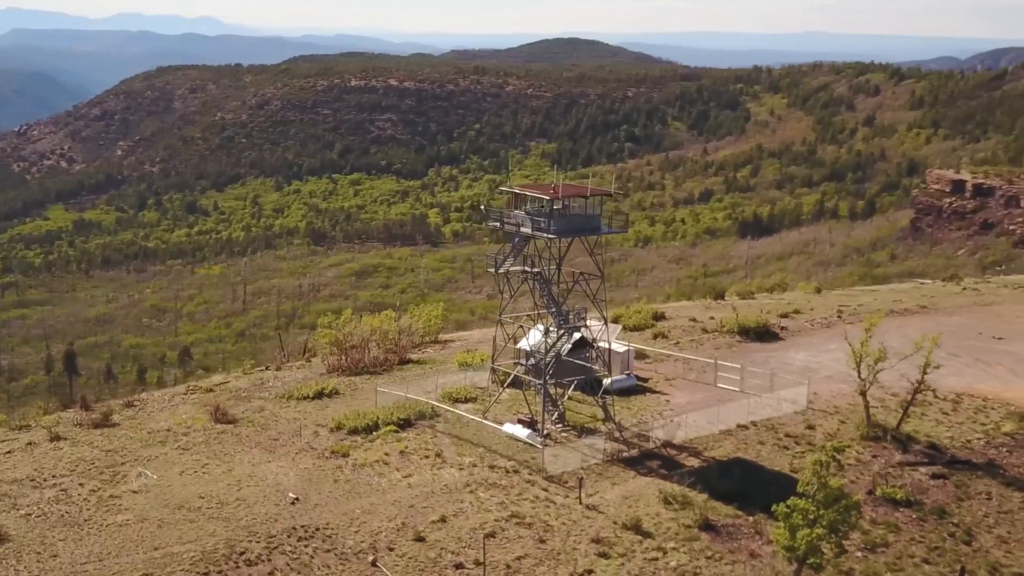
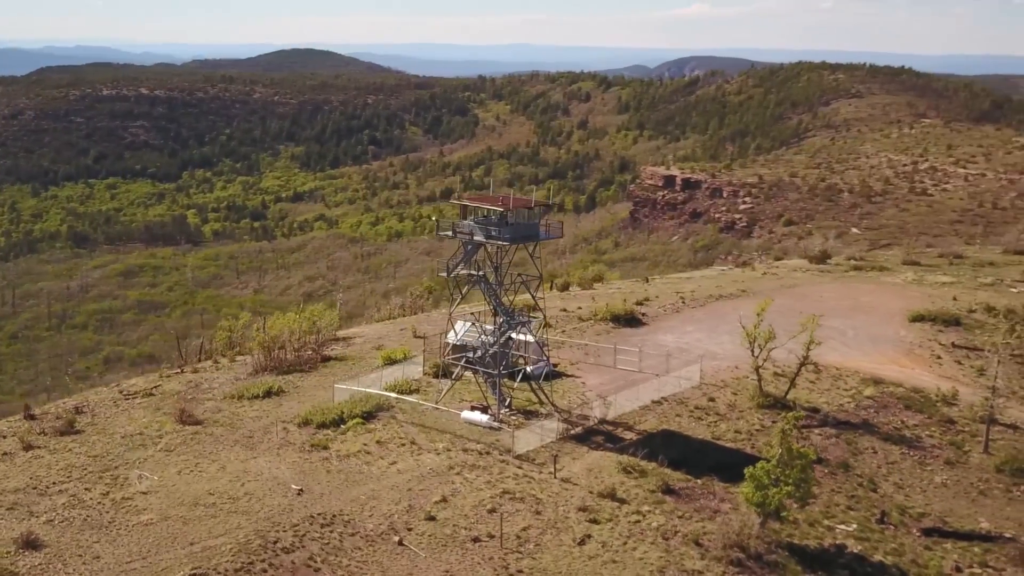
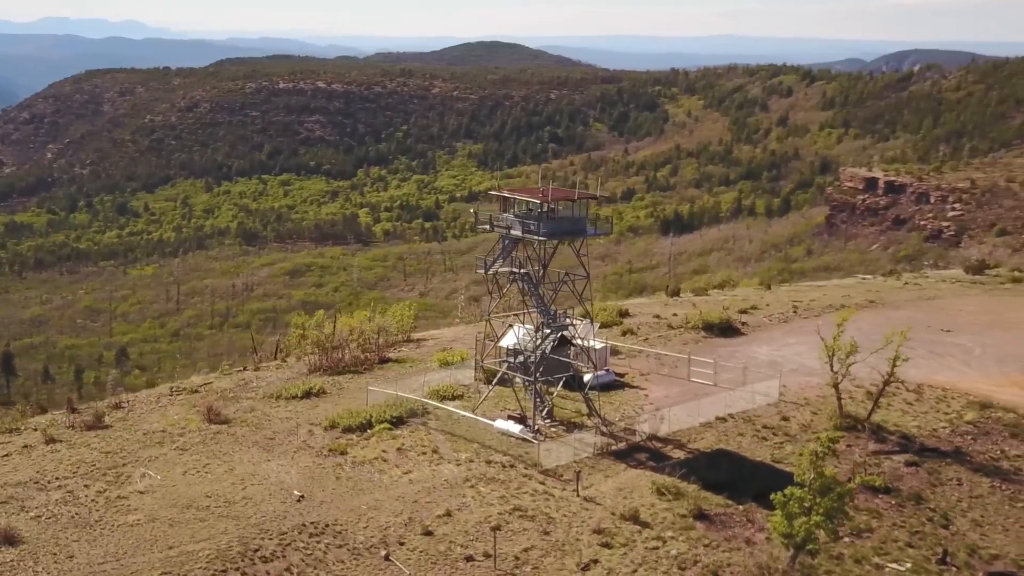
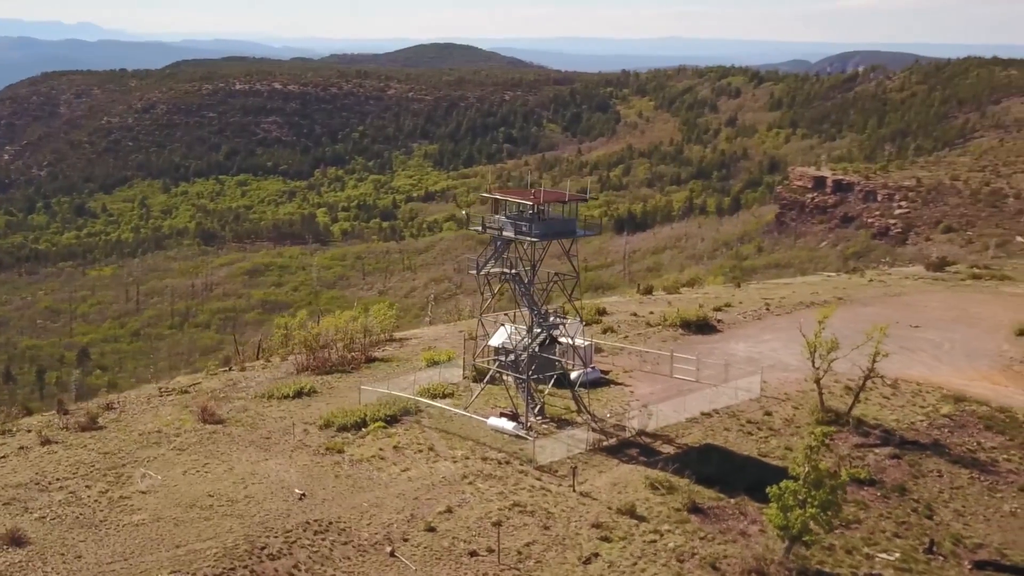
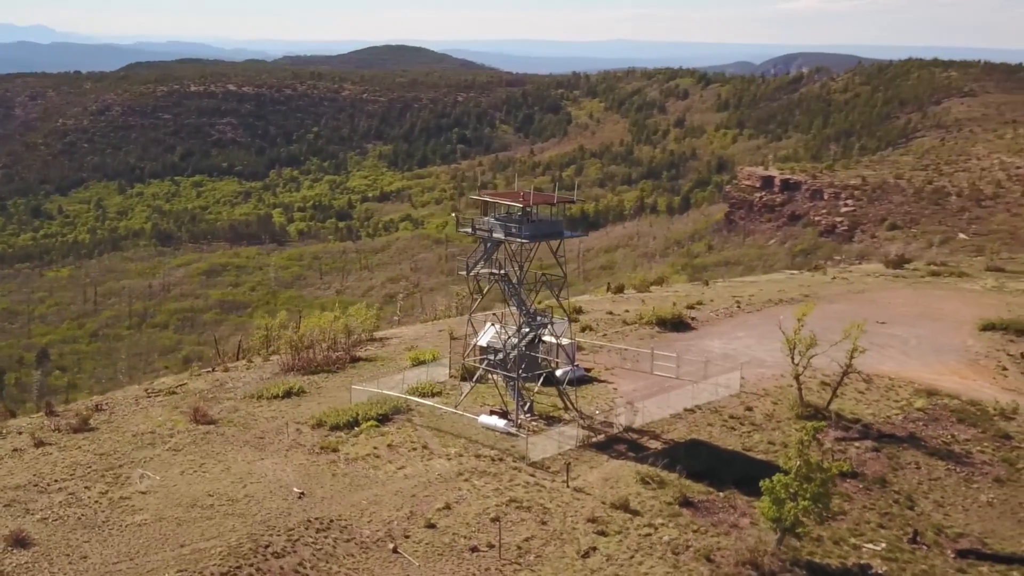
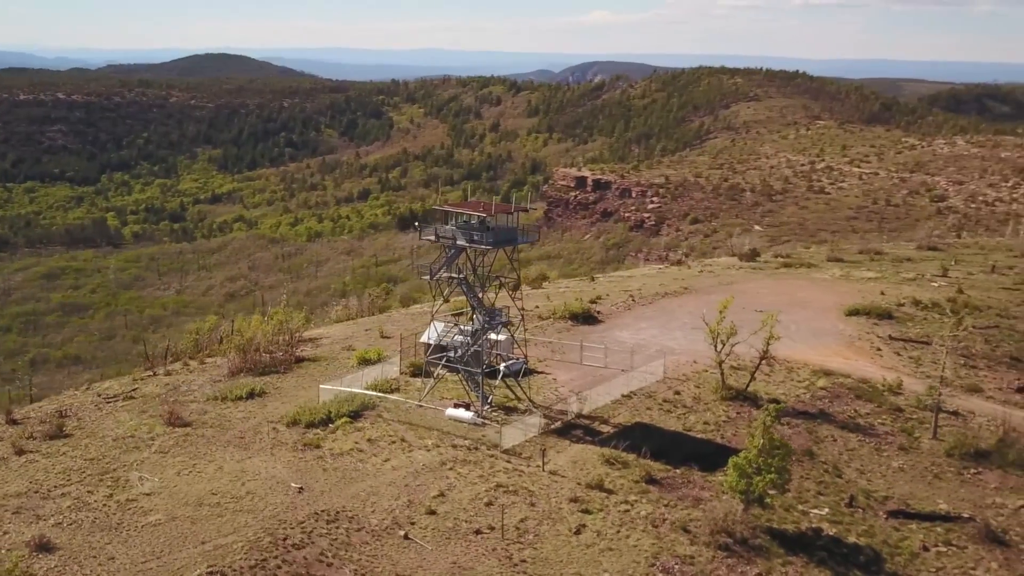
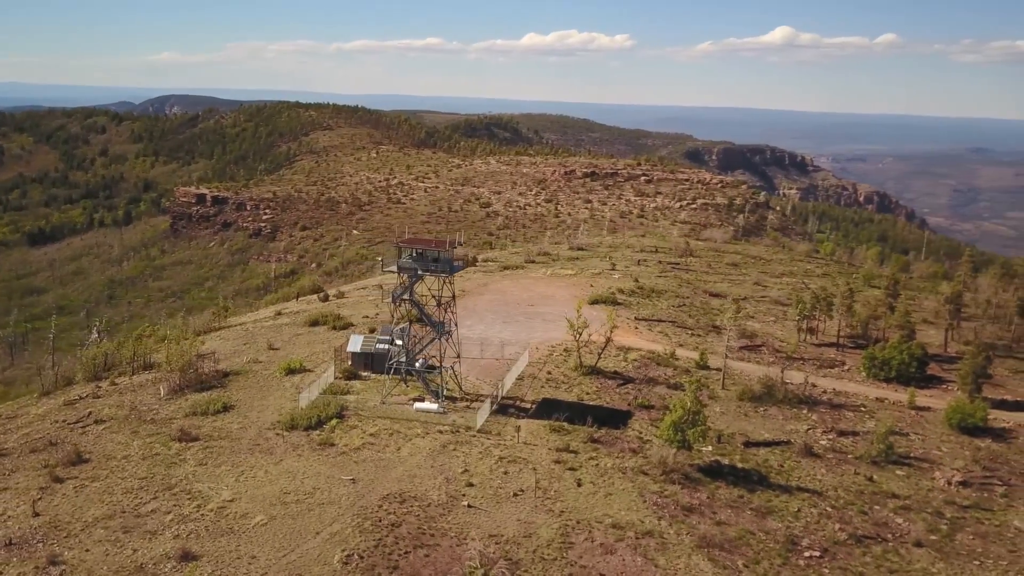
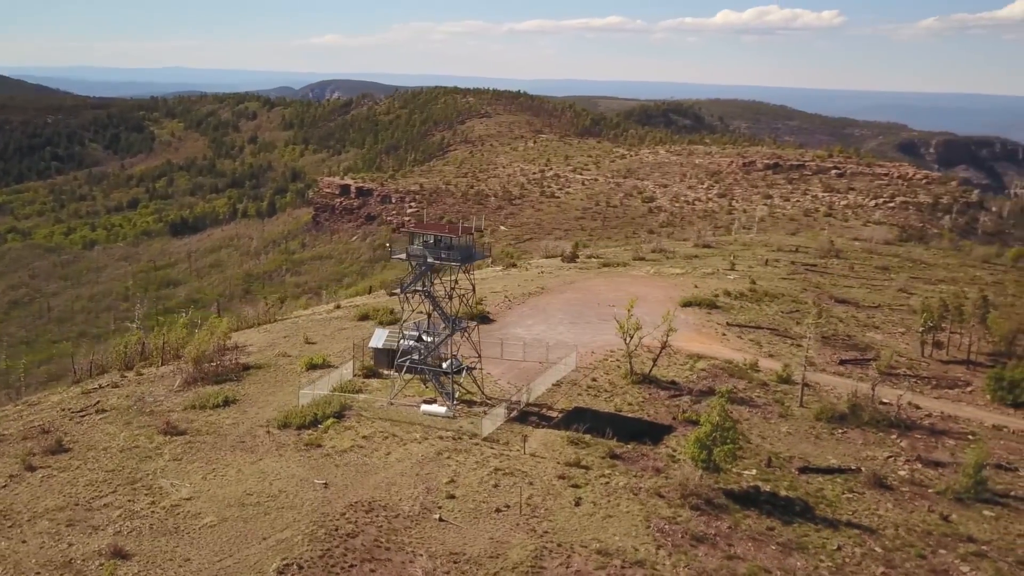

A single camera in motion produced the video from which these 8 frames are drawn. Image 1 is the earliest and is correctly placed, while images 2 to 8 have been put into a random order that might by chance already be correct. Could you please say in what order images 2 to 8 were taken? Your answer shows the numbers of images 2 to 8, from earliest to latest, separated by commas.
3, 4, 5, 2, 6, 8, 7
